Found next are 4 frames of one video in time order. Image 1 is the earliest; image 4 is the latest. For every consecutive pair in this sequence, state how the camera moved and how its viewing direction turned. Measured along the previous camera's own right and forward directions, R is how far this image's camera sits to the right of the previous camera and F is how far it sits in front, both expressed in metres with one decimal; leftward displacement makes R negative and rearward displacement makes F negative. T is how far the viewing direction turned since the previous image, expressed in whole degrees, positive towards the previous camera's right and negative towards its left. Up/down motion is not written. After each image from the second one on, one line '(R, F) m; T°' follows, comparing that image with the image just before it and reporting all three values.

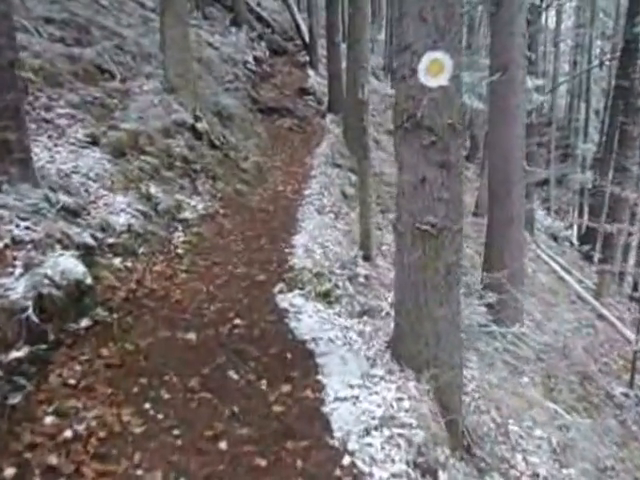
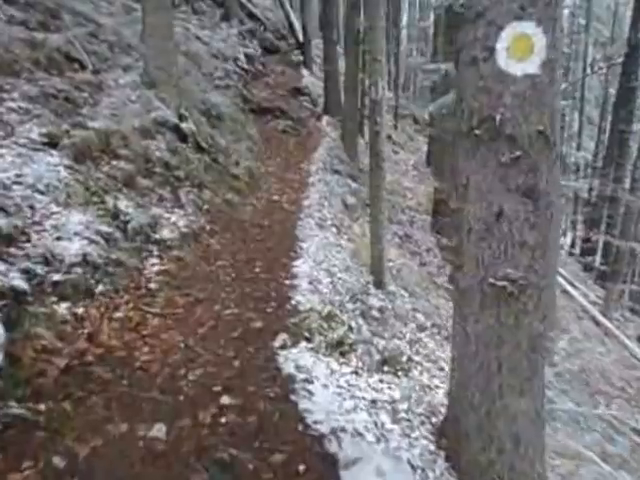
(-0.4, +1.9) m; +1°
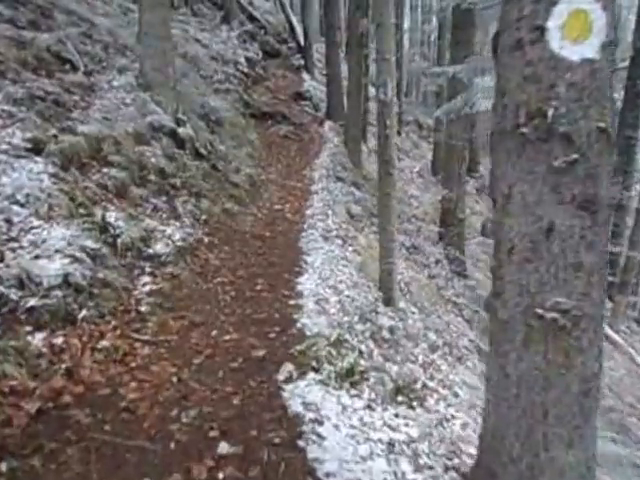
(-0.1, +0.6) m; 0°
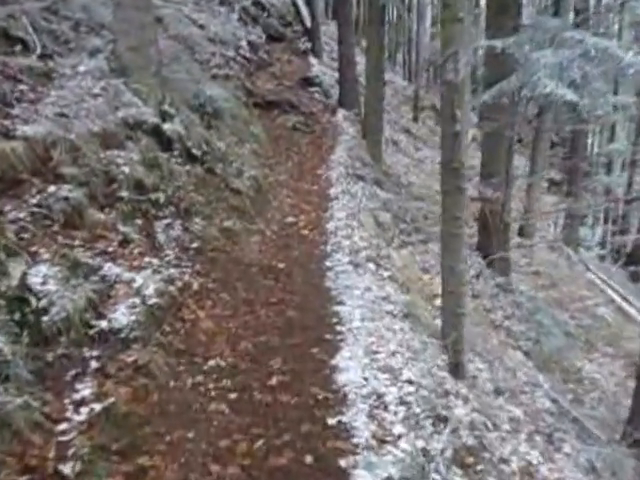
(-0.4, +2.9) m; -1°
